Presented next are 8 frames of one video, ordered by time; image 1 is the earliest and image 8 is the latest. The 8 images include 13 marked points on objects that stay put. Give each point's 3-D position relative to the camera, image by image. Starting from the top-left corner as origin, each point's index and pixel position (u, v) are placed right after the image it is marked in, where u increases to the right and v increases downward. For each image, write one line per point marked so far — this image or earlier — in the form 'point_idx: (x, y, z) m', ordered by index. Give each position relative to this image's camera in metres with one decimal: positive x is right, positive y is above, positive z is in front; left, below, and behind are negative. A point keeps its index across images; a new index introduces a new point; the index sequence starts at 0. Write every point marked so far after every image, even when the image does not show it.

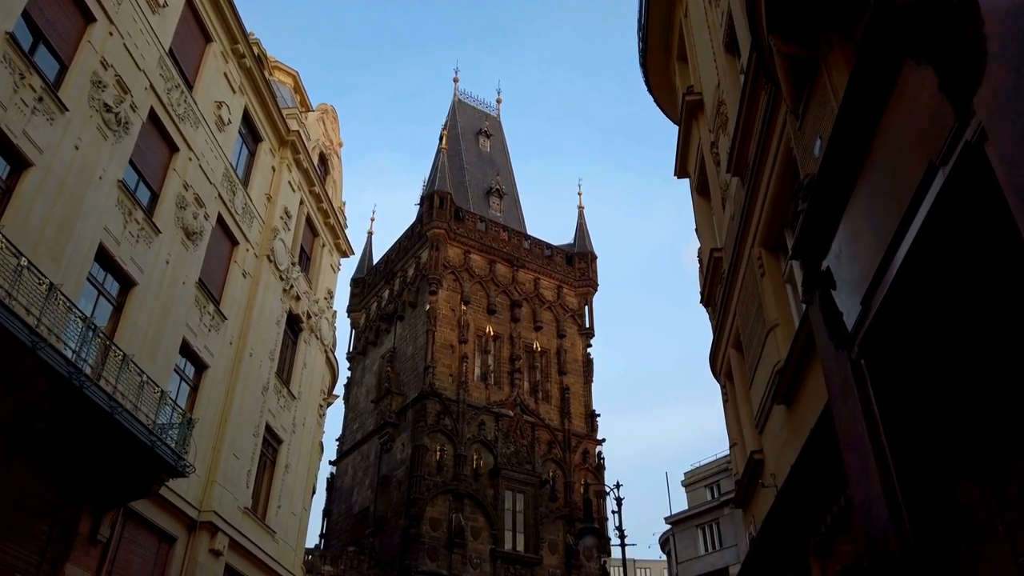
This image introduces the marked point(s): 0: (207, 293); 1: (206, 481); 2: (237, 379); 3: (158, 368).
0: (-6.5, -0.1, +16.2) m
1: (-6.3, -4.0, +15.7) m
2: (-6.2, -2.0, +17.1) m
3: (-6.5, -1.5, +14.1) m
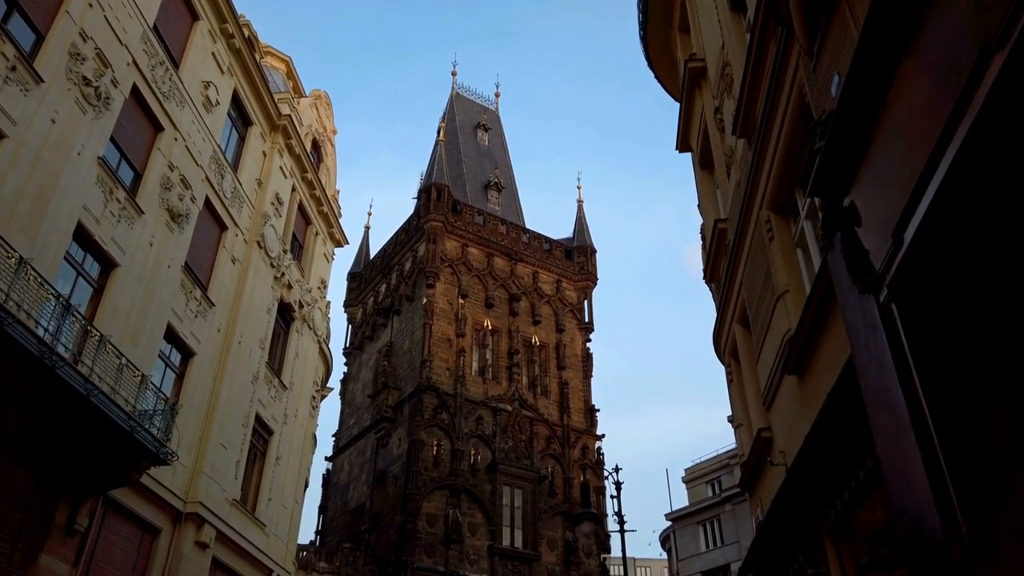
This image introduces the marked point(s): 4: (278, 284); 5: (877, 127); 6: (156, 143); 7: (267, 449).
0: (-6.6, +0.2, +15.7) m
1: (-6.4, -3.6, +15.2) m
2: (-6.3, -1.7, +16.6) m
3: (-6.6, -1.2, +13.6) m
4: (-6.0, +0.1, +19.5) m
5: (+2.6, +1.2, +5.3) m
6: (-6.8, +2.7, +14.5) m
7: (-6.1, -3.9, +18.8) m
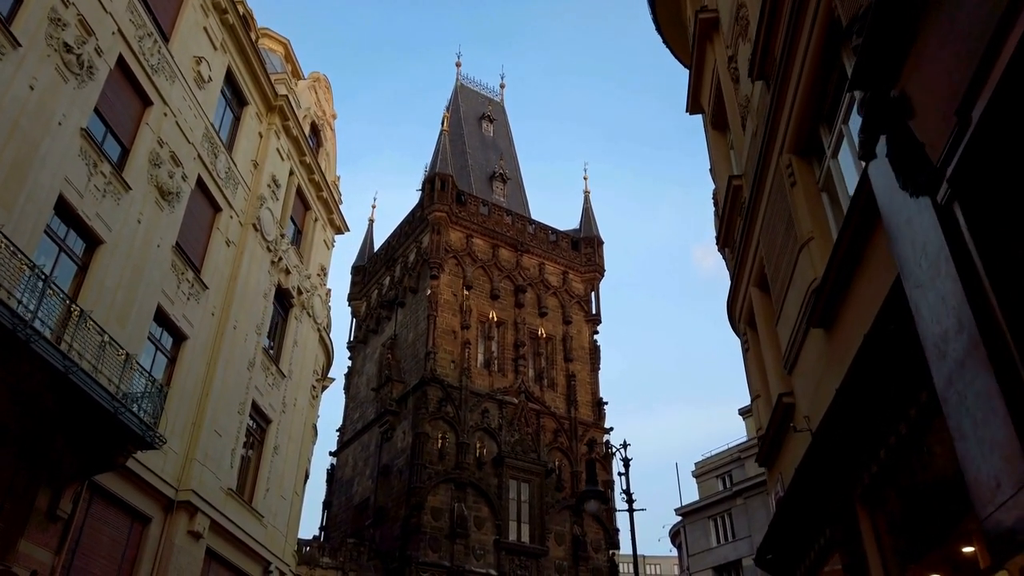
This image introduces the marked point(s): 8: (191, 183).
0: (-6.5, +0.6, +15.2) m
1: (-6.3, -3.3, +14.7) m
2: (-6.2, -1.3, +16.1) m
3: (-6.5, -0.8, +13.0) m
4: (-5.9, +0.5, +19.0) m
5: (+2.5, +1.6, +4.7) m
6: (-6.7, +3.1, +14.0) m
7: (-5.9, -3.6, +18.2) m
8: (-6.5, +2.1, +15.4) m
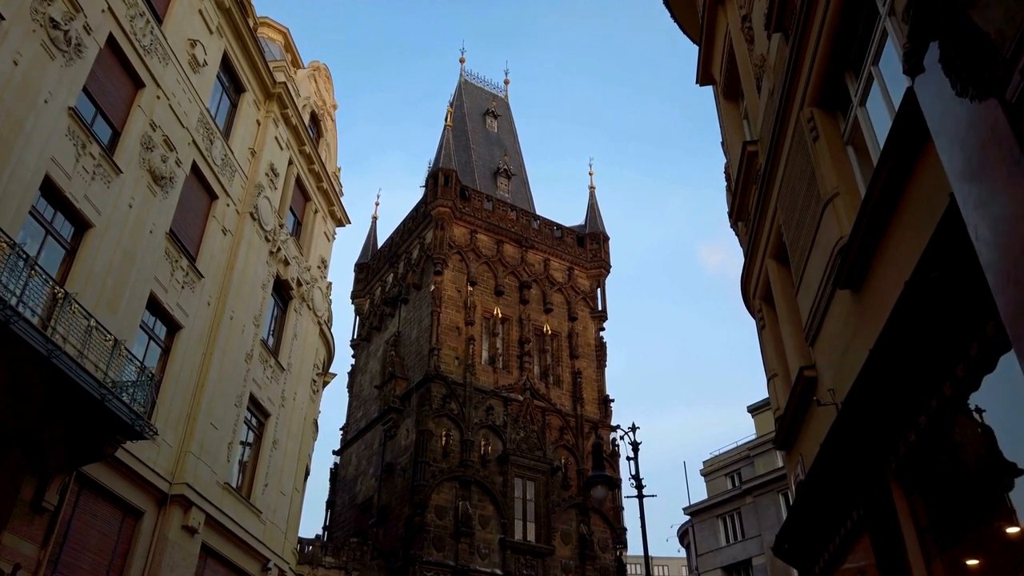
0: (-6.4, +0.8, +14.8) m
1: (-6.2, -3.0, +14.2) m
2: (-6.1, -1.1, +15.7) m
3: (-6.5, -0.6, +12.6) m
4: (-5.8, +0.7, +18.6) m
5: (+2.5, +1.9, +4.2) m
6: (-6.7, +3.3, +13.6) m
7: (-5.8, -3.4, +17.8) m
8: (-6.4, +2.3, +15.0) m
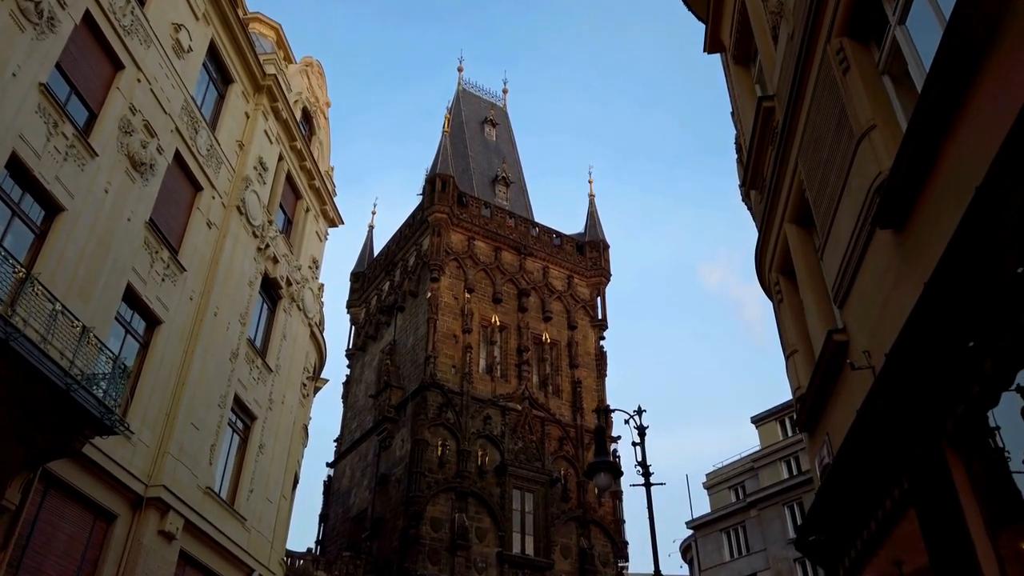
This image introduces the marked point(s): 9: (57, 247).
0: (-6.5, +0.9, +14.1) m
1: (-6.3, -2.9, +13.5) m
2: (-6.2, -1.0, +14.9) m
3: (-6.5, -0.4, +11.9) m
4: (-5.9, +0.7, +17.9) m
5: (+2.5, +2.3, +3.6) m
6: (-6.7, +3.5, +13.0) m
7: (-5.9, -3.3, +17.0) m
8: (-6.5, +2.5, +14.4) m
9: (-6.7, +0.6, +11.3) m
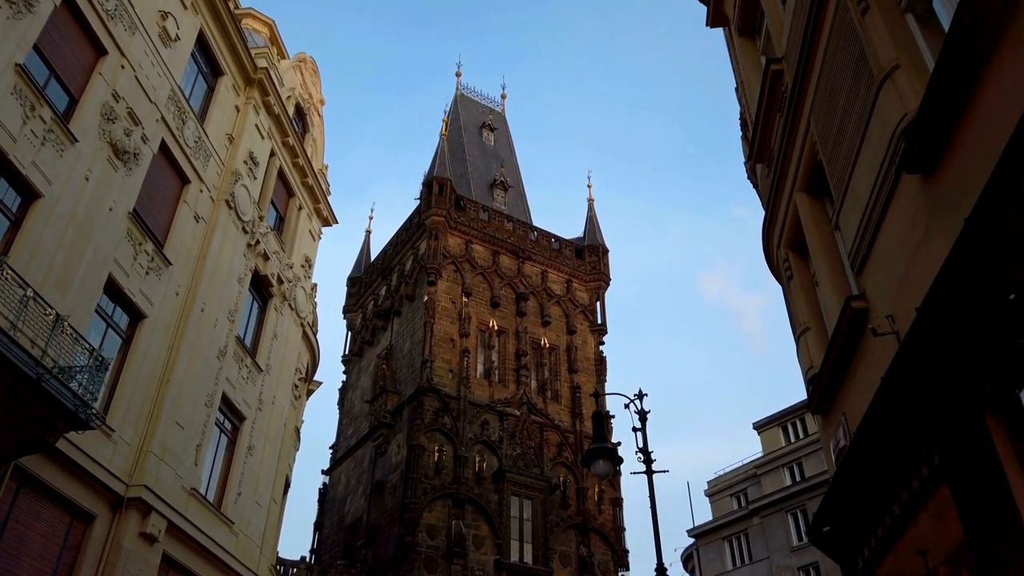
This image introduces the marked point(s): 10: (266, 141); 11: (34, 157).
0: (-6.6, +1.0, +13.6) m
1: (-6.3, -2.8, +13.0) m
2: (-6.2, -0.9, +14.5) m
3: (-6.6, -0.2, +11.5) m
4: (-5.9, +0.8, +17.4) m
5: (+2.4, +2.6, +3.1) m
6: (-6.8, +3.6, +12.6) m
7: (-6.0, -3.2, +16.5) m
8: (-6.6, +2.6, +13.9) m
9: (-6.8, +0.8, +10.8) m
10: (-6.0, +3.6, +18.7) m
11: (-6.9, +1.9, +11.0) m
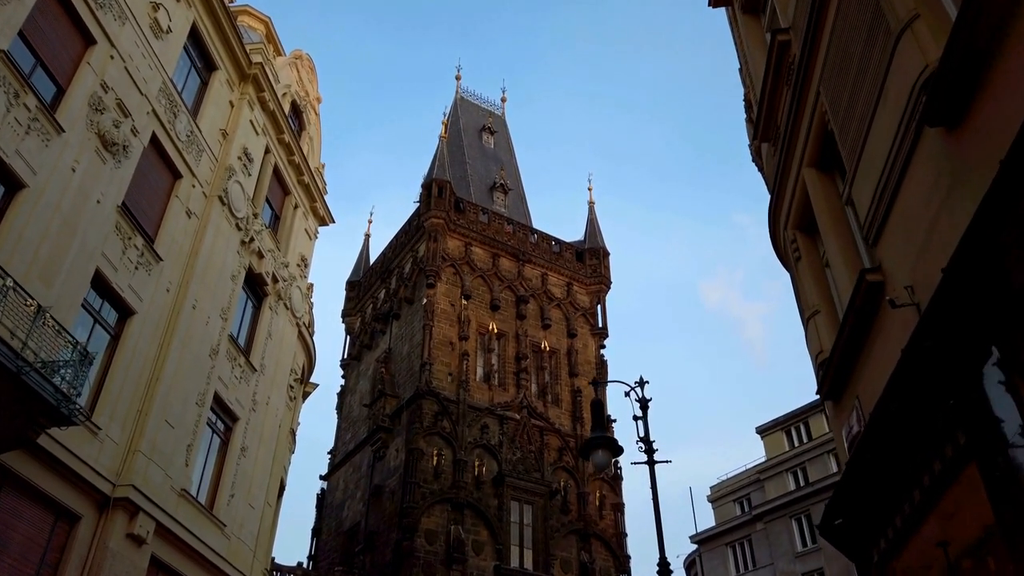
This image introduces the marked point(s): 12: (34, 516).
0: (-6.6, +1.1, +13.3) m
1: (-6.4, -2.7, +12.6) m
2: (-6.3, -0.8, +14.1) m
3: (-6.7, -0.1, +11.1) m
4: (-6.0, +0.8, +17.1) m
5: (+2.3, +2.8, +2.8) m
6: (-6.9, +3.7, +12.3) m
7: (-6.0, -3.2, +16.2) m
8: (-6.6, +2.7, +13.7) m
9: (-6.9, +0.9, +10.5) m
10: (-6.0, +3.6, +18.4) m
11: (-6.9, +2.0, +10.7) m
12: (-6.7, -3.2, +10.6) m
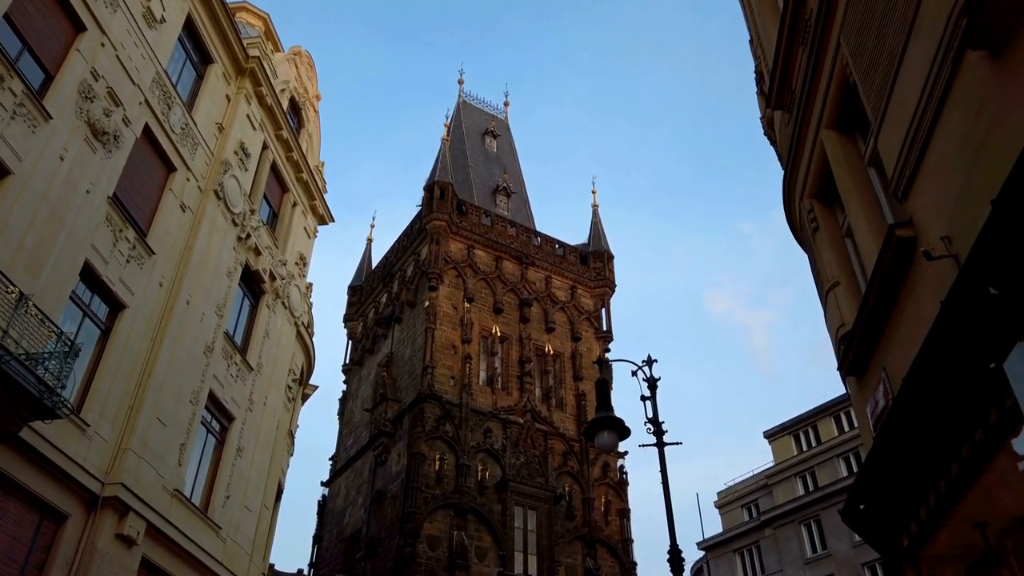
0: (-6.6, +1.2, +13.0) m
1: (-6.3, -2.6, +12.2) m
2: (-6.2, -0.7, +13.8) m
3: (-6.6, 0.0, +10.8) m
4: (-5.9, +0.9, +16.8) m
5: (+2.3, +3.0, +2.5) m
6: (-6.9, +3.8, +12.0) m
7: (-5.9, -3.1, +15.8) m
8: (-6.6, +2.8, +13.3) m
9: (-6.9, +1.0, +10.2) m
10: (-6.0, +3.7, +18.1) m
11: (-6.9, +2.1, +10.4) m
12: (-6.6, -3.0, +10.2) m
